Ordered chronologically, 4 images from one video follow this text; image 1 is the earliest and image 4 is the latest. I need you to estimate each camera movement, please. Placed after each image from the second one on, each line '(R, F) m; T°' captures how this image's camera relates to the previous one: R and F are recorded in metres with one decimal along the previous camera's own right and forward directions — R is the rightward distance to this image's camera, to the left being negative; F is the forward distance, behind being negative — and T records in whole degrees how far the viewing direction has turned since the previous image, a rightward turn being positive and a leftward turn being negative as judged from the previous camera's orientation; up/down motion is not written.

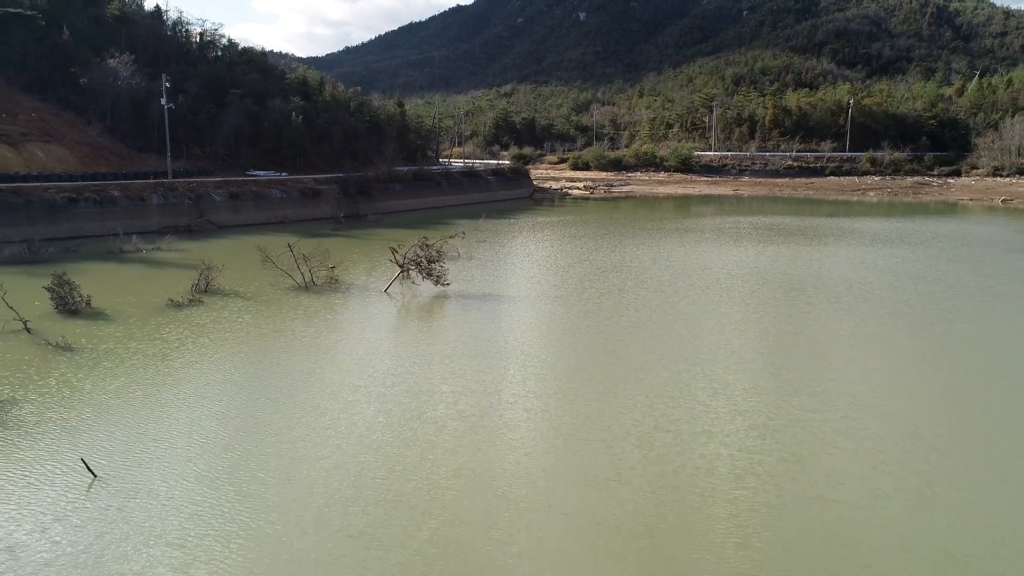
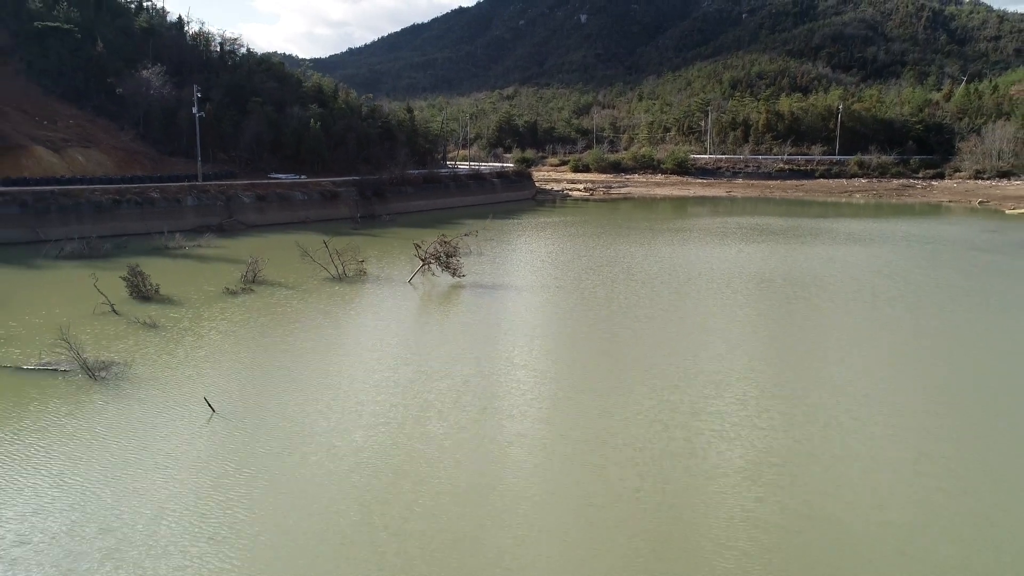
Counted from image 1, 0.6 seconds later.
(-0.1, -1.8) m; 0°
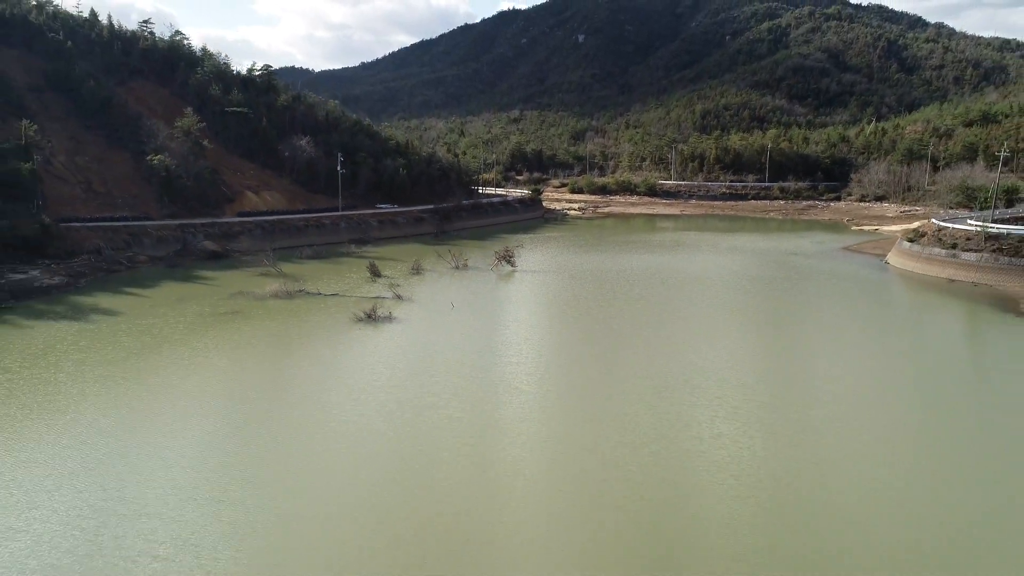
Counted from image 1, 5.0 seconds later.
(-1.2, -15.5) m; 0°
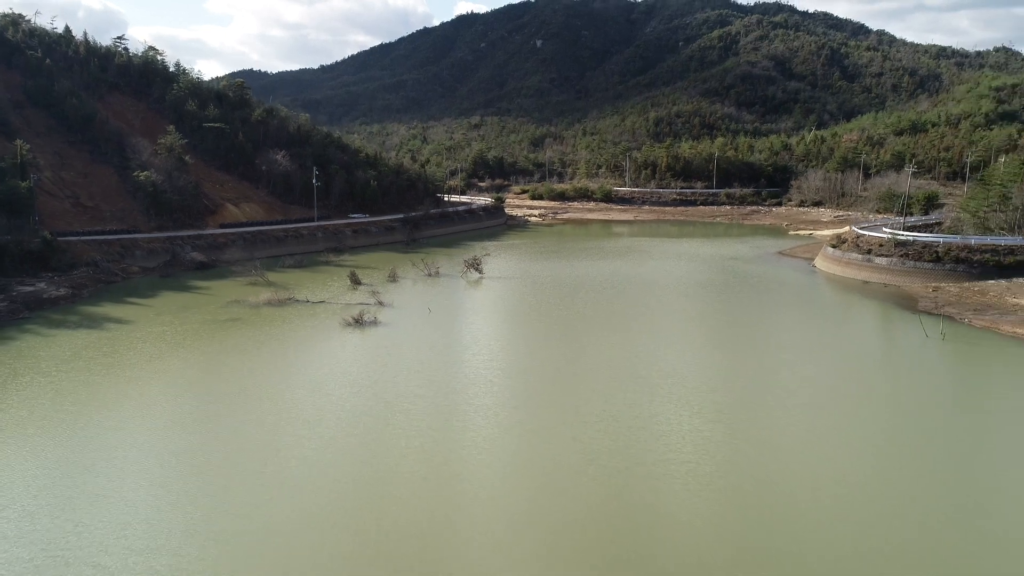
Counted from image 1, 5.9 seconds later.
(-0.3, -3.1) m; +3°
